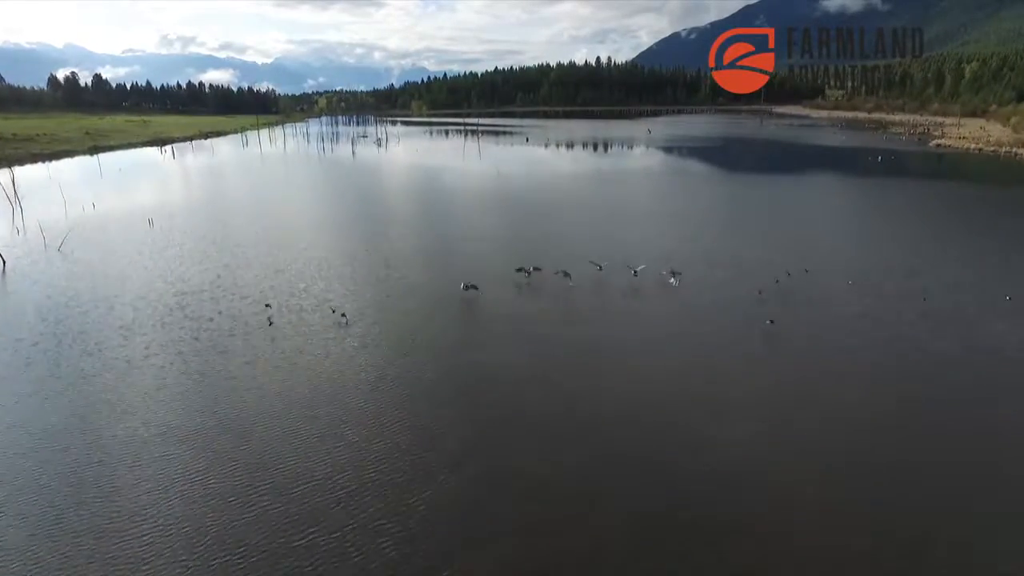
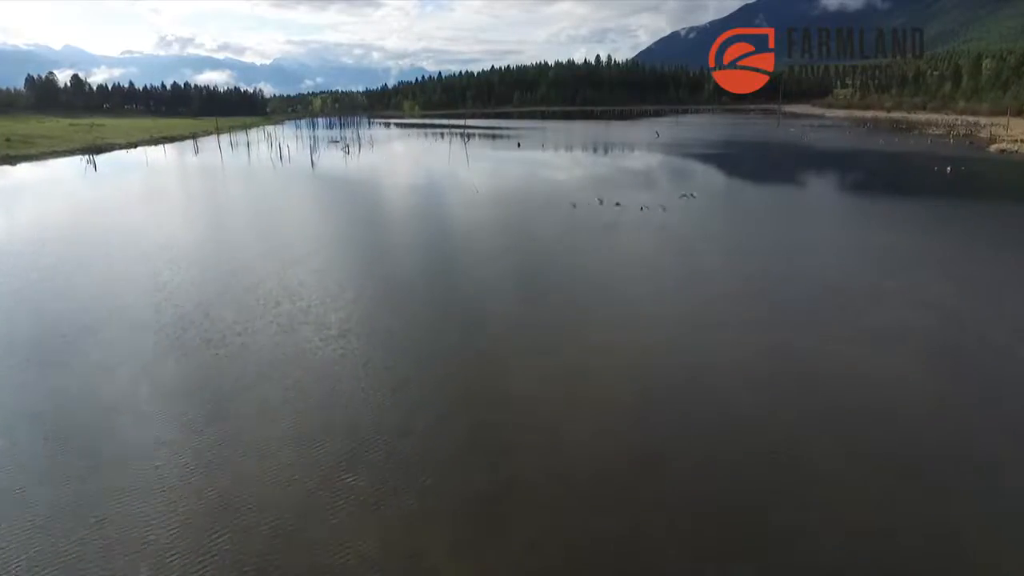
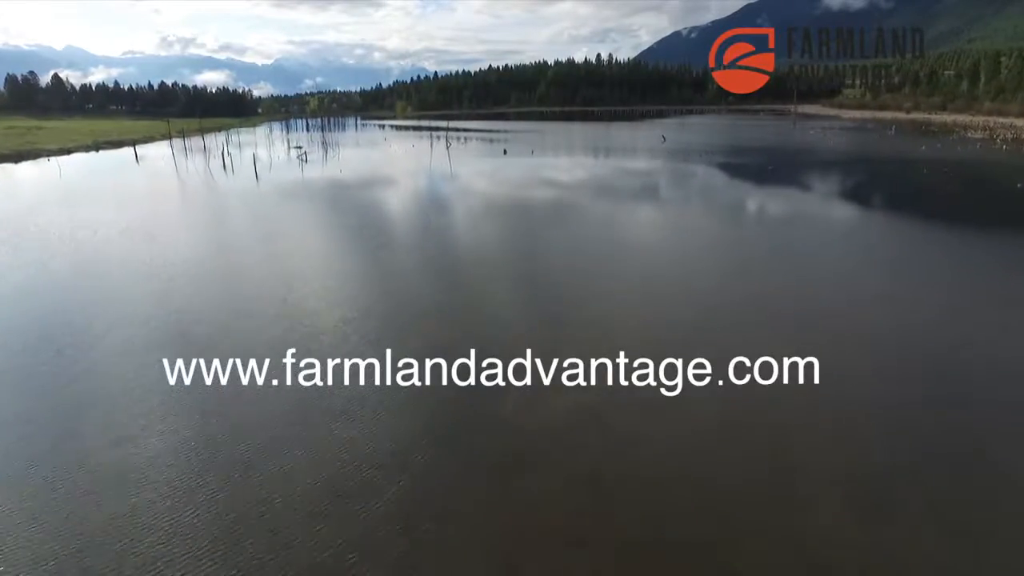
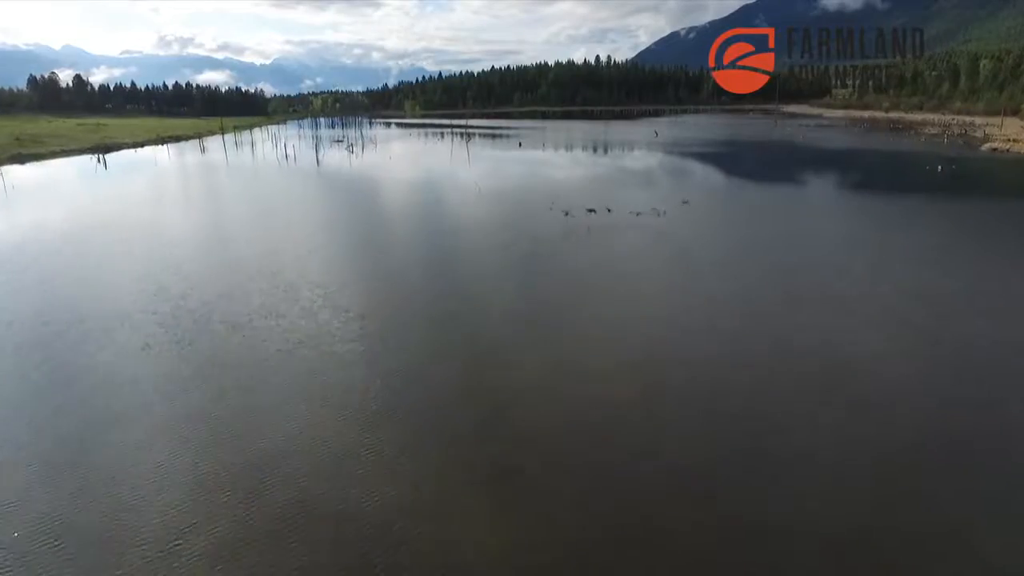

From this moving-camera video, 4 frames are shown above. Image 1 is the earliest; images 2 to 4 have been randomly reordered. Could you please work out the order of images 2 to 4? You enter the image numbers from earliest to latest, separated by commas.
4, 2, 3
